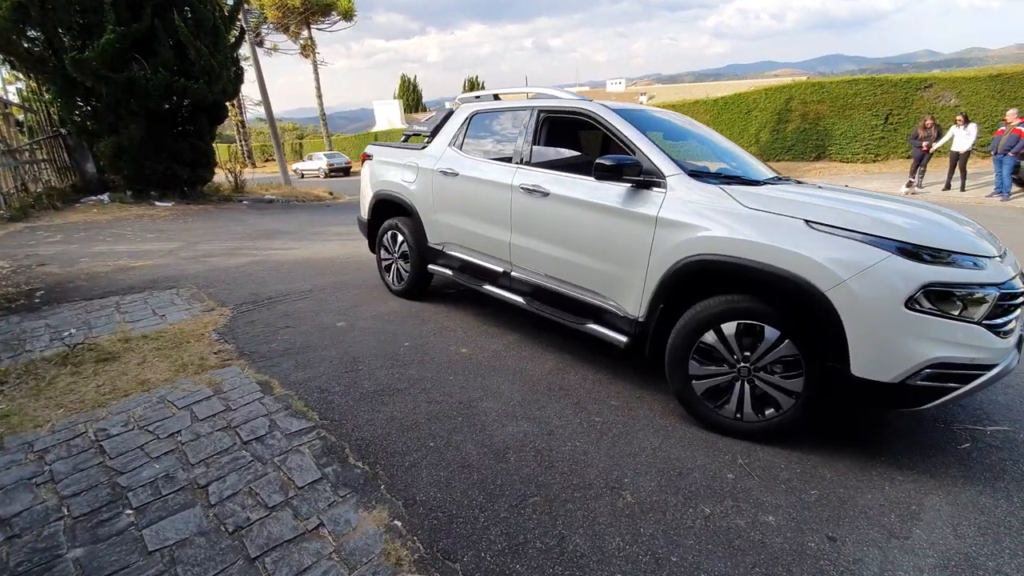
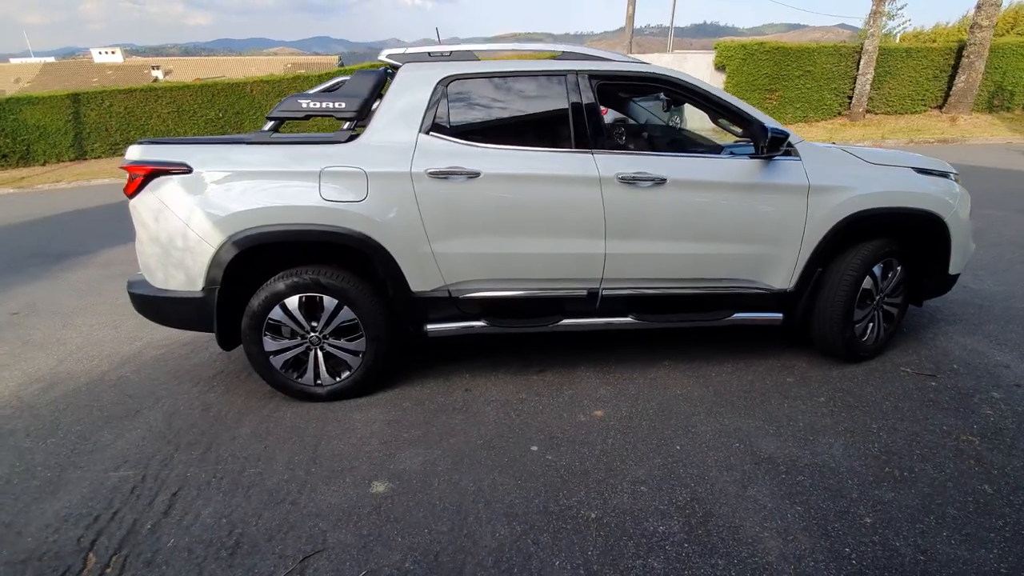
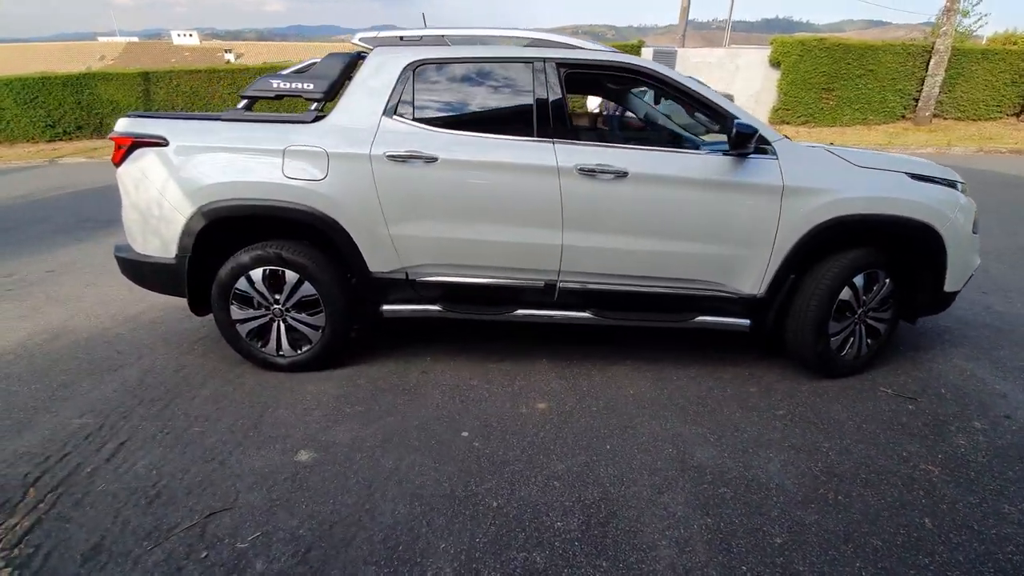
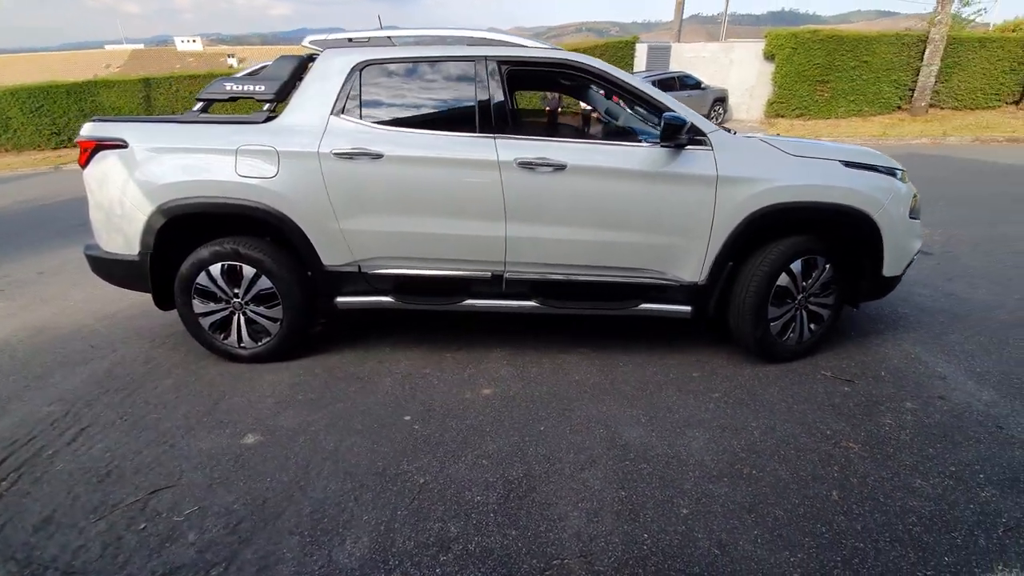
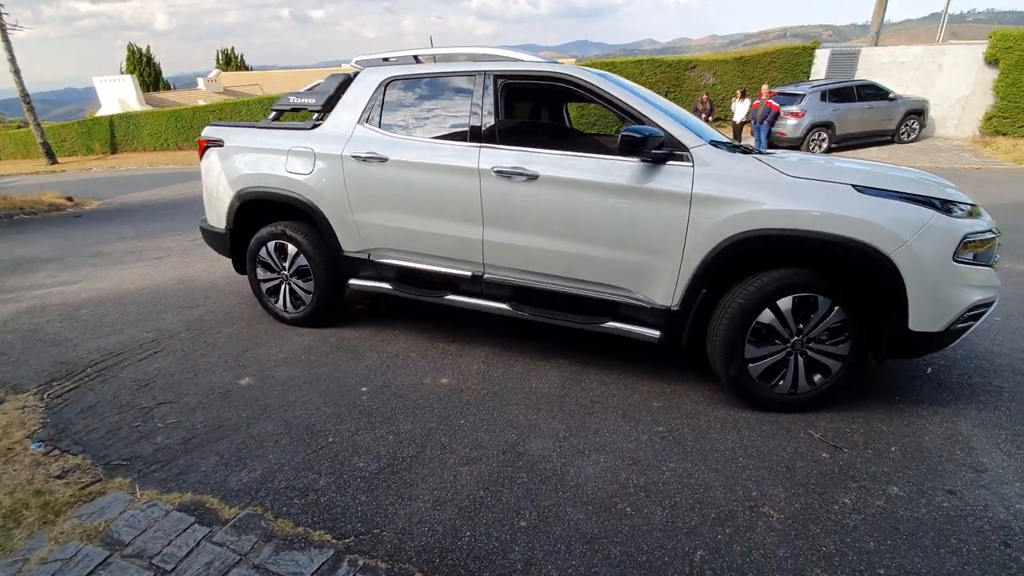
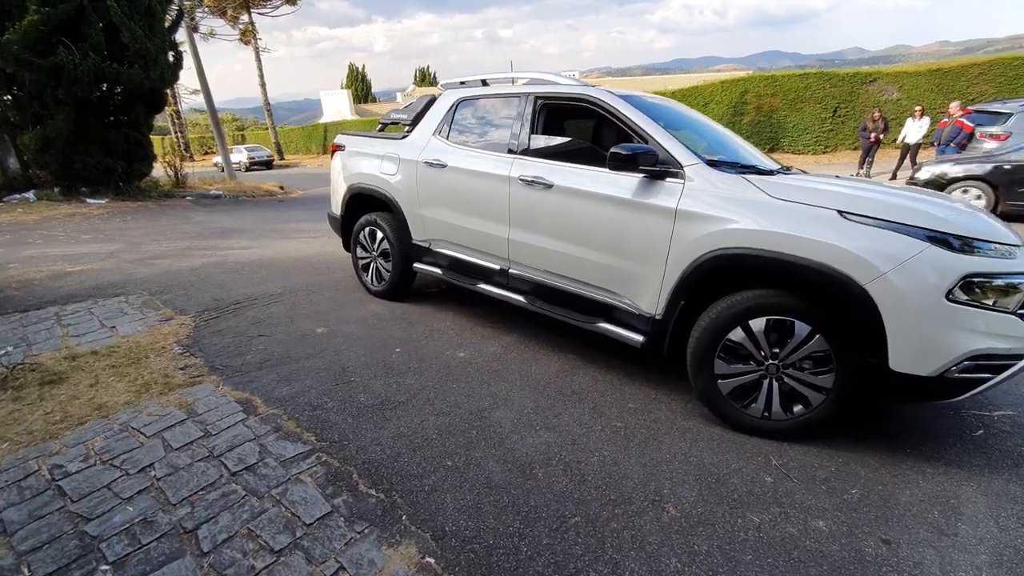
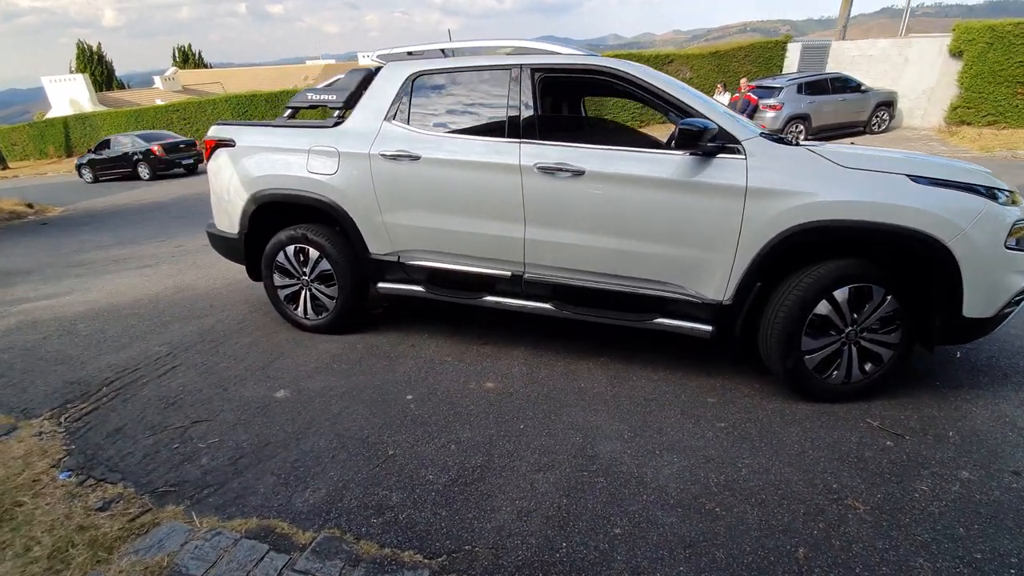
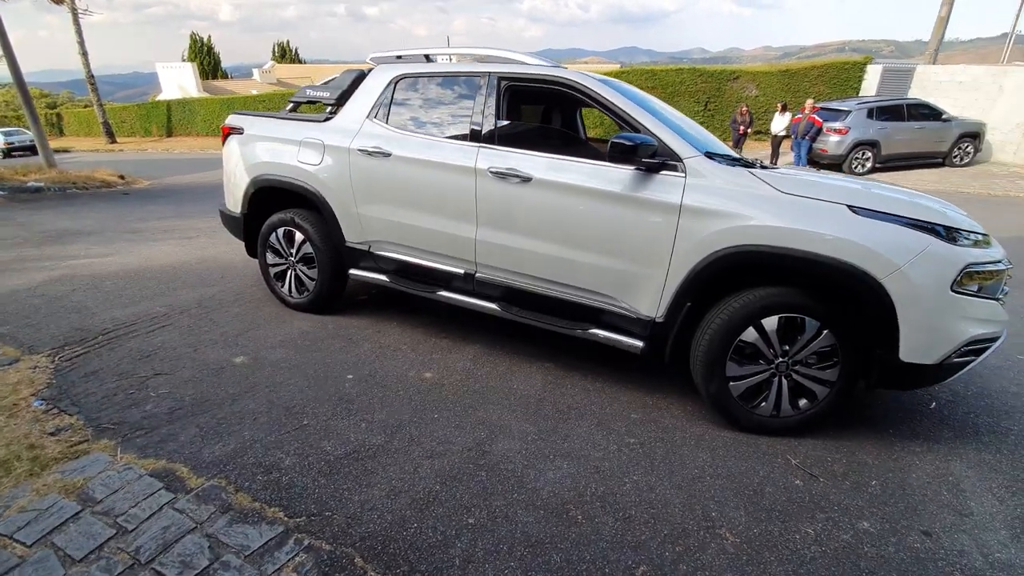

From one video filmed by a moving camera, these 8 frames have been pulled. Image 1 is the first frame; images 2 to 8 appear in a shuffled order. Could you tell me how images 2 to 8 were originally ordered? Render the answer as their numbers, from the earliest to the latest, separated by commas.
6, 8, 5, 7, 4, 3, 2
